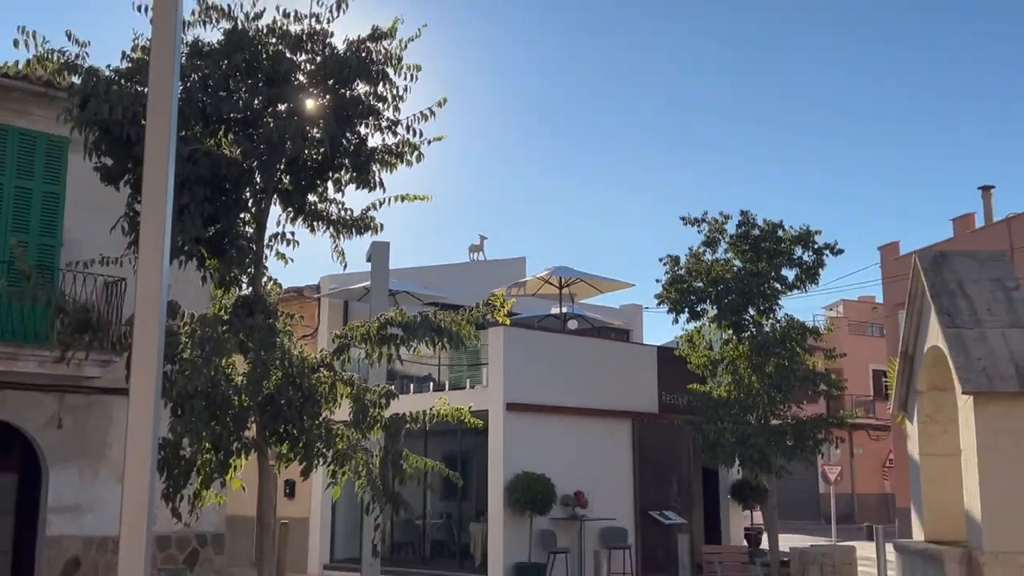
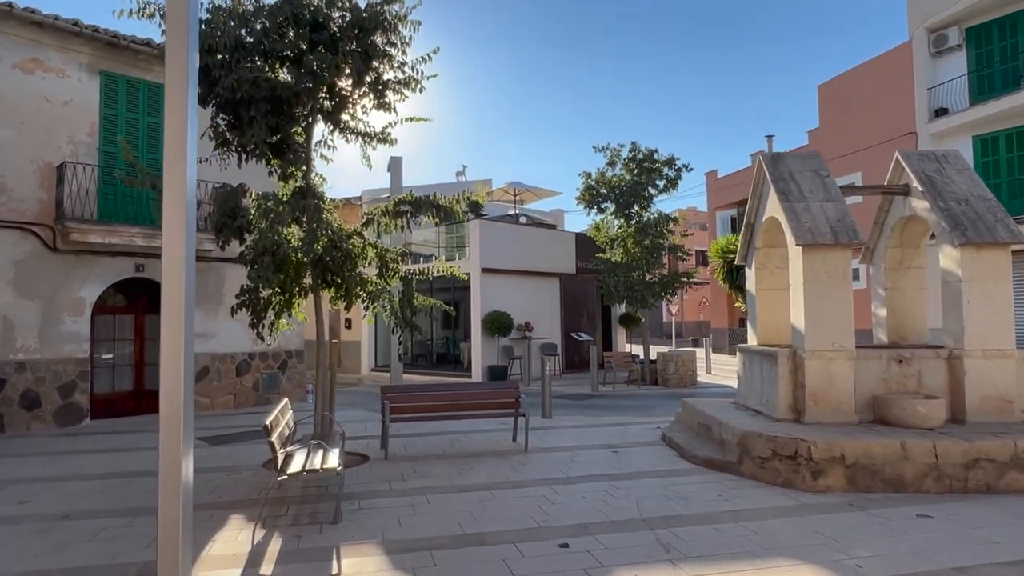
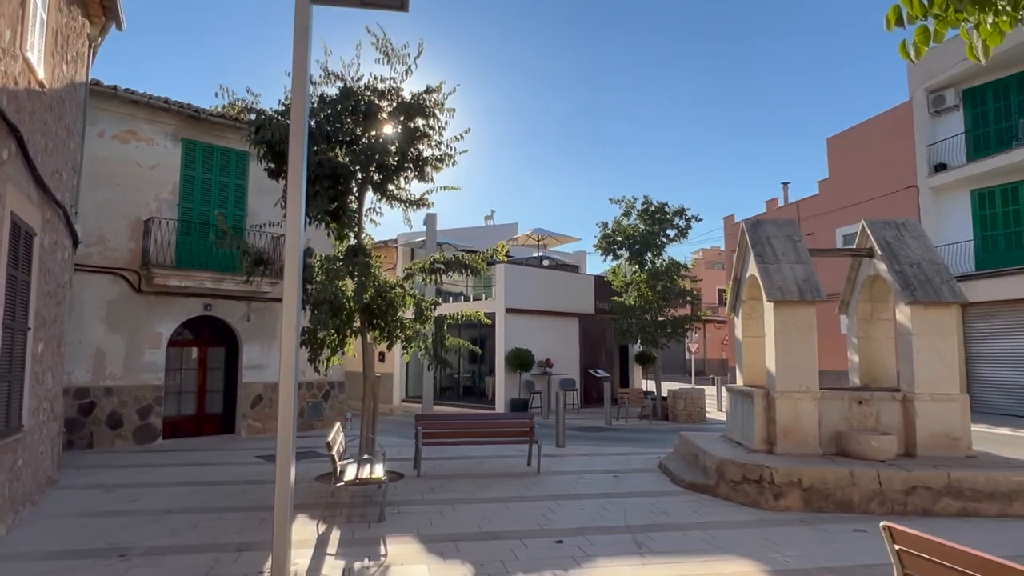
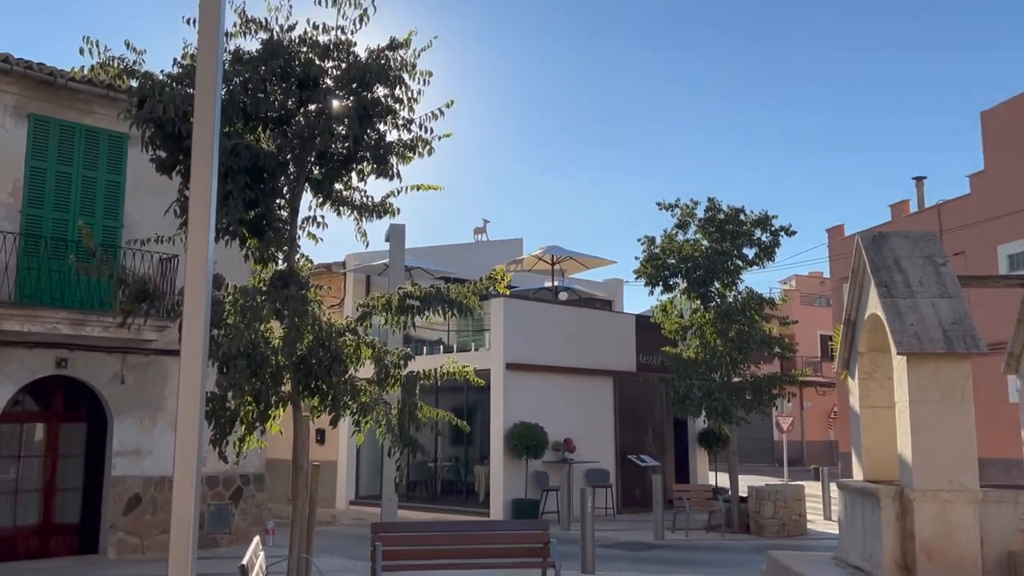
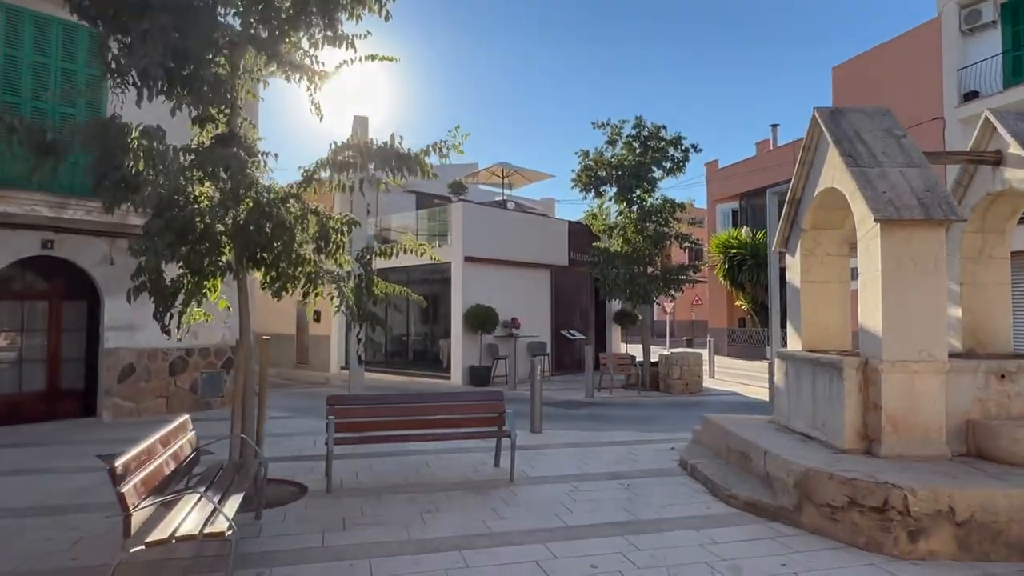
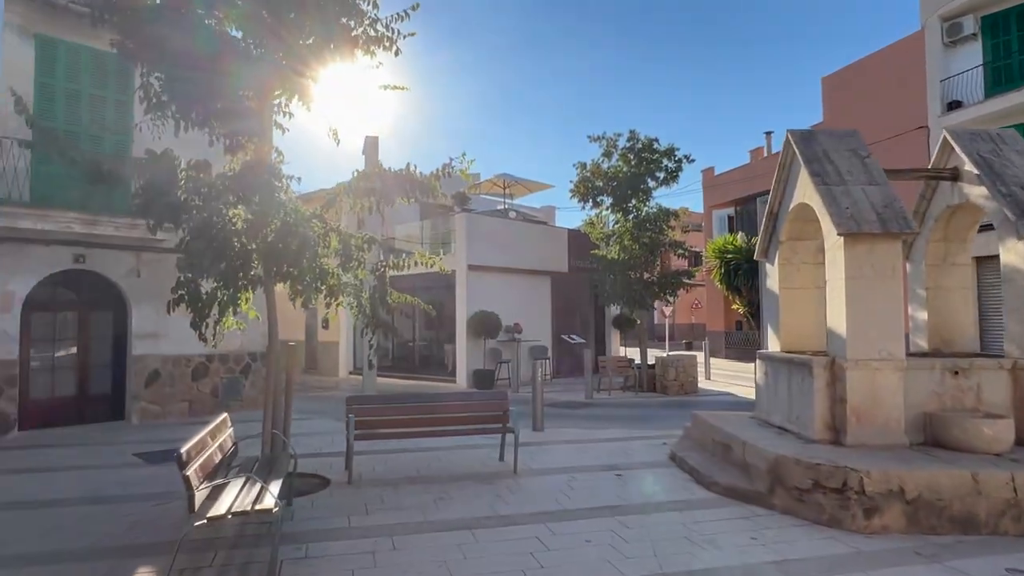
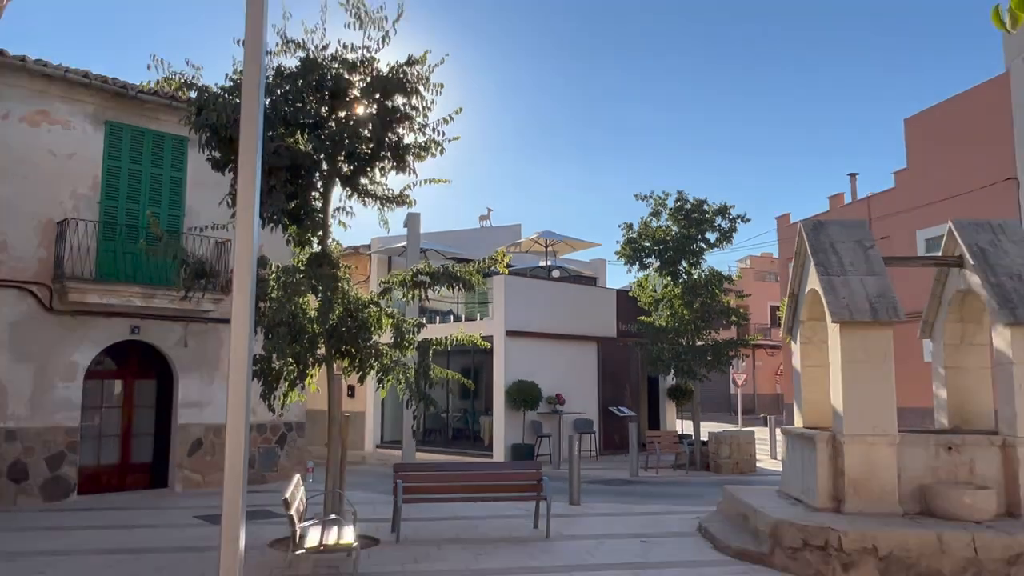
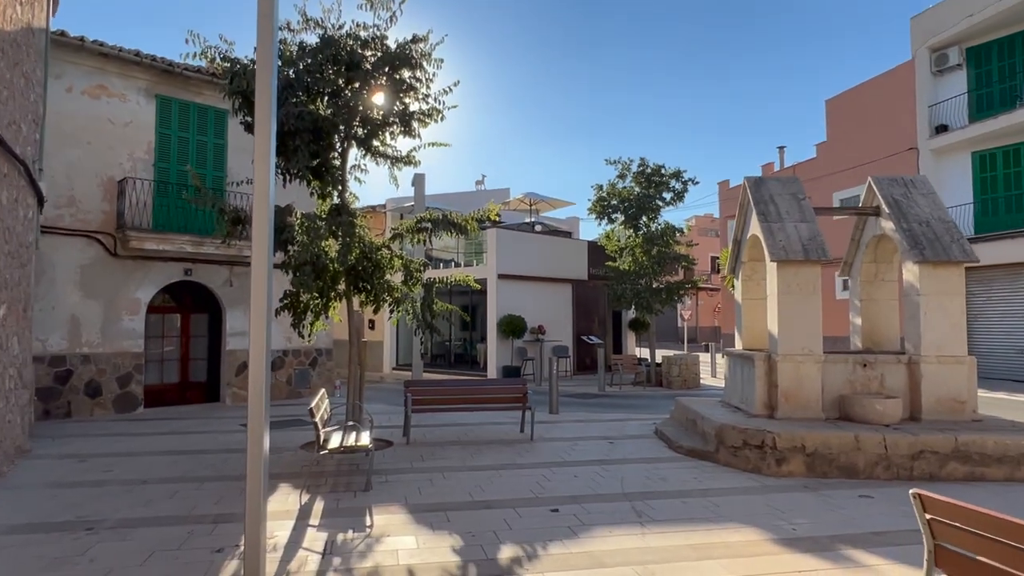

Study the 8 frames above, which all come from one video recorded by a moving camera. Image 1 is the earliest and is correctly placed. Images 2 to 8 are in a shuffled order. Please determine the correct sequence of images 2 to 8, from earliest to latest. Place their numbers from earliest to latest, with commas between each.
4, 7, 3, 8, 2, 6, 5
